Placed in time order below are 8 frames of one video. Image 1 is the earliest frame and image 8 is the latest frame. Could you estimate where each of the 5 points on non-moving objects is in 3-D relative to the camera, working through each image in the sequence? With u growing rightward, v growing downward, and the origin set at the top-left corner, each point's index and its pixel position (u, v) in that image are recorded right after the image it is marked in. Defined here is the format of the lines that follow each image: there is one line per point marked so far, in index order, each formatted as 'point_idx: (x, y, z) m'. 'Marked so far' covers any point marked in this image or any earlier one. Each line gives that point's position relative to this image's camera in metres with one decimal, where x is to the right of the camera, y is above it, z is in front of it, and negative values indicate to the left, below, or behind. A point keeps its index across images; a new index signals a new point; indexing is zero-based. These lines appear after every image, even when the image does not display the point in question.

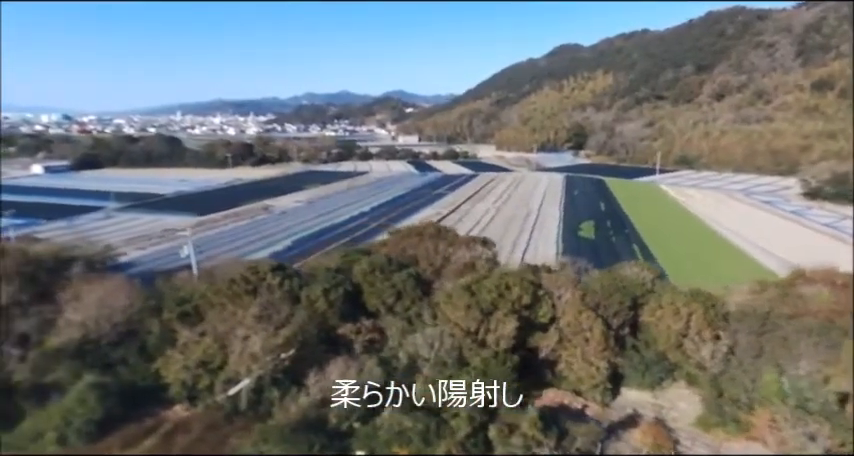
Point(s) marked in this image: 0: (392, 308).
0: (-0.4, -0.9, +5.8) m
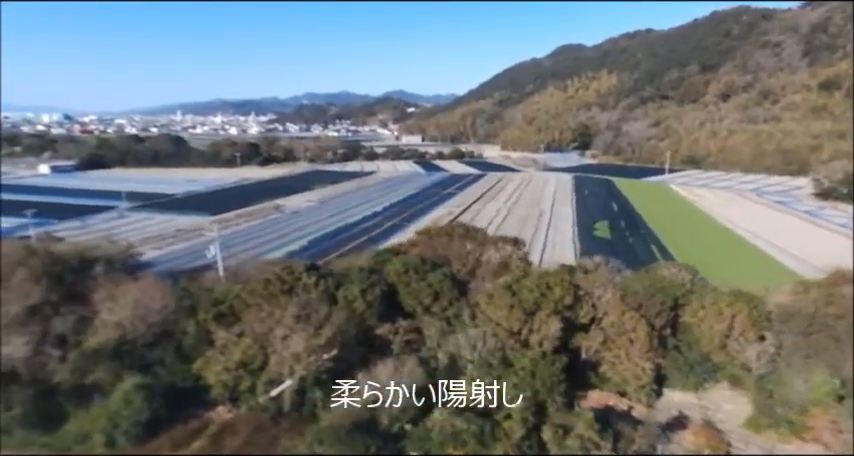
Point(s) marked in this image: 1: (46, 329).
0: (0.0, -0.9, +5.7) m
1: (-3.7, -1.0, +5.1) m
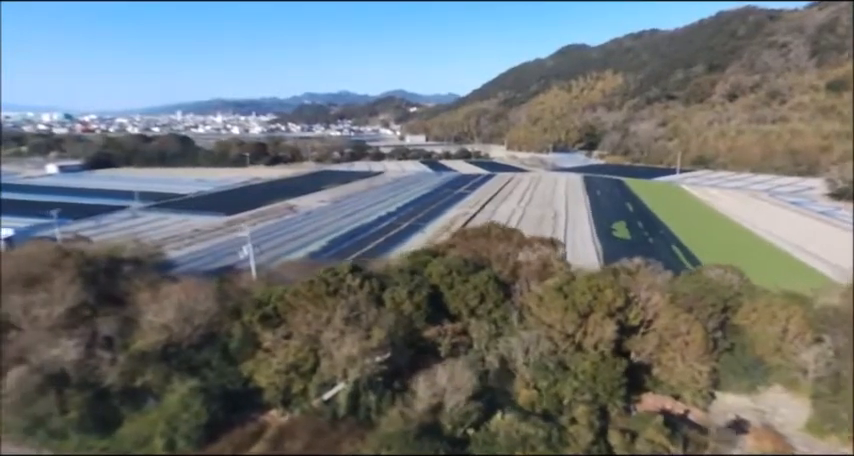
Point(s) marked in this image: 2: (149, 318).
0: (+0.5, -0.9, +5.7) m
1: (-3.2, -1.0, +5.1) m
2: (-2.8, -0.9, +5.2) m
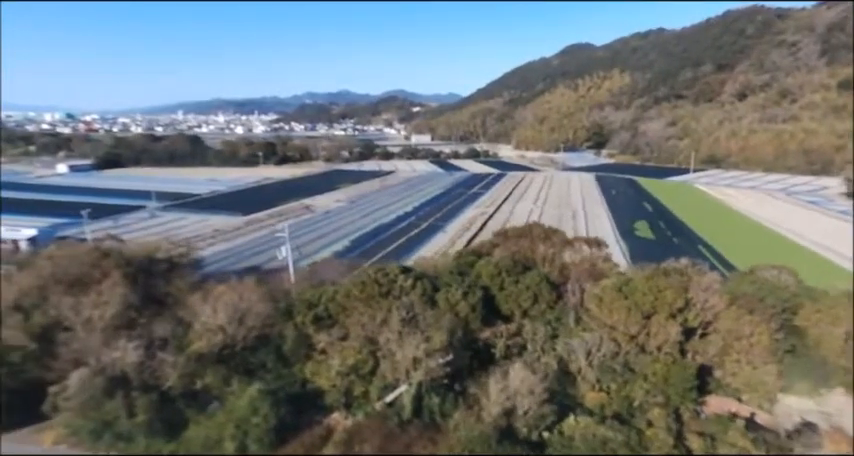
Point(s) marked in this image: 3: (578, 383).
0: (+1.1, -0.9, +5.6) m
1: (-2.6, -1.0, +5.0) m
2: (-2.2, -0.9, +5.1) m
3: (+1.4, -1.4, +4.8) m
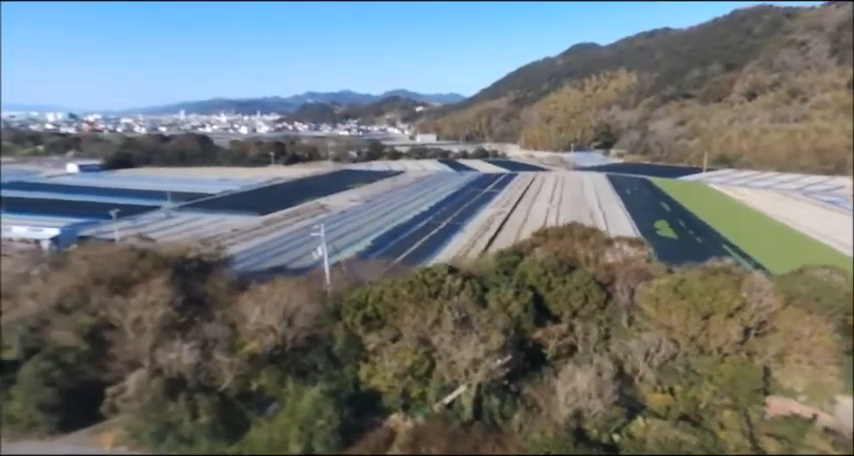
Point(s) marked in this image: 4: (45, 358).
0: (+1.6, -0.9, +5.5) m
1: (-2.1, -1.0, +5.0) m
2: (-1.7, -0.9, +5.1) m
3: (+1.9, -1.4, +4.7) m
4: (-3.4, -1.2, +4.8) m
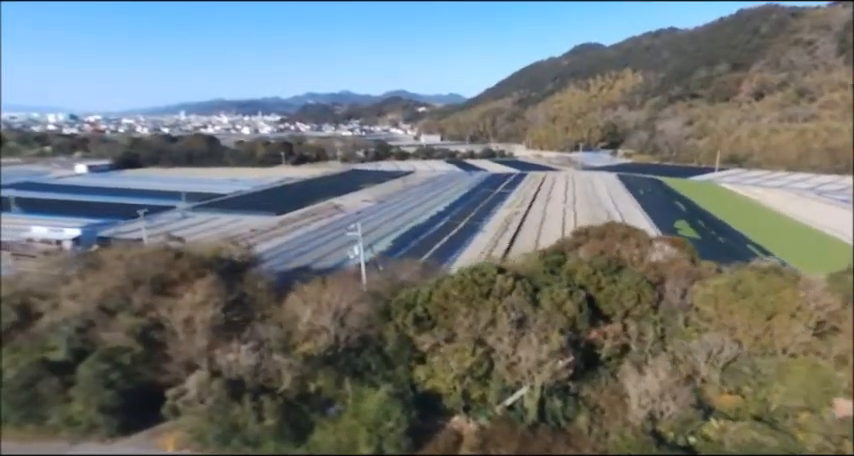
0: (+2.1, -0.9, +5.5) m
1: (-1.6, -1.0, +4.9) m
2: (-1.2, -0.9, +5.0) m
3: (+2.5, -1.4, +4.7) m
4: (-2.9, -1.2, +4.7) m
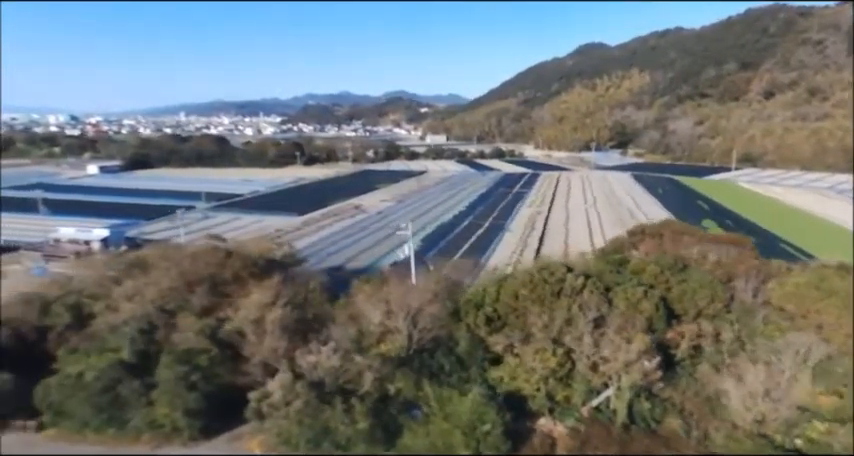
0: (+2.8, -0.9, +5.4) m
1: (-0.9, -1.0, +4.8) m
2: (-0.4, -0.9, +4.9) m
3: (+3.2, -1.4, +4.6) m
4: (-2.2, -1.2, +4.6) m
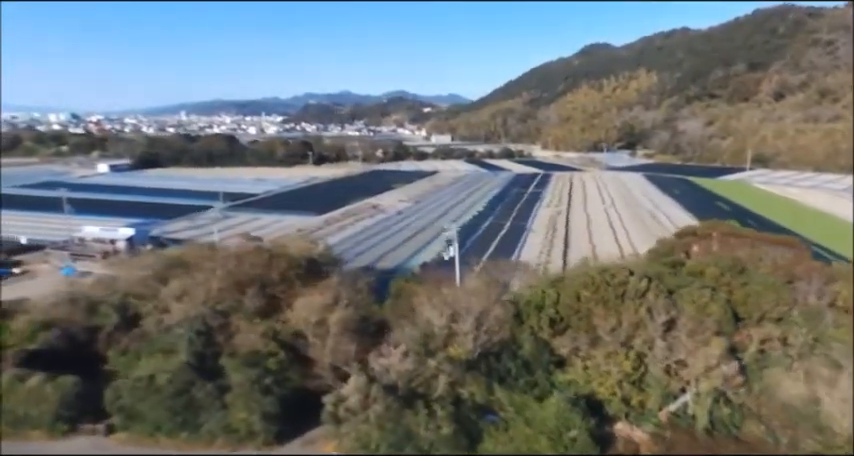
0: (+3.4, -0.9, +5.3) m
1: (-0.3, -1.0, +4.7) m
2: (+0.2, -0.9, +4.8) m
3: (+3.8, -1.4, +4.5) m
4: (-1.6, -1.2, +4.5) m
